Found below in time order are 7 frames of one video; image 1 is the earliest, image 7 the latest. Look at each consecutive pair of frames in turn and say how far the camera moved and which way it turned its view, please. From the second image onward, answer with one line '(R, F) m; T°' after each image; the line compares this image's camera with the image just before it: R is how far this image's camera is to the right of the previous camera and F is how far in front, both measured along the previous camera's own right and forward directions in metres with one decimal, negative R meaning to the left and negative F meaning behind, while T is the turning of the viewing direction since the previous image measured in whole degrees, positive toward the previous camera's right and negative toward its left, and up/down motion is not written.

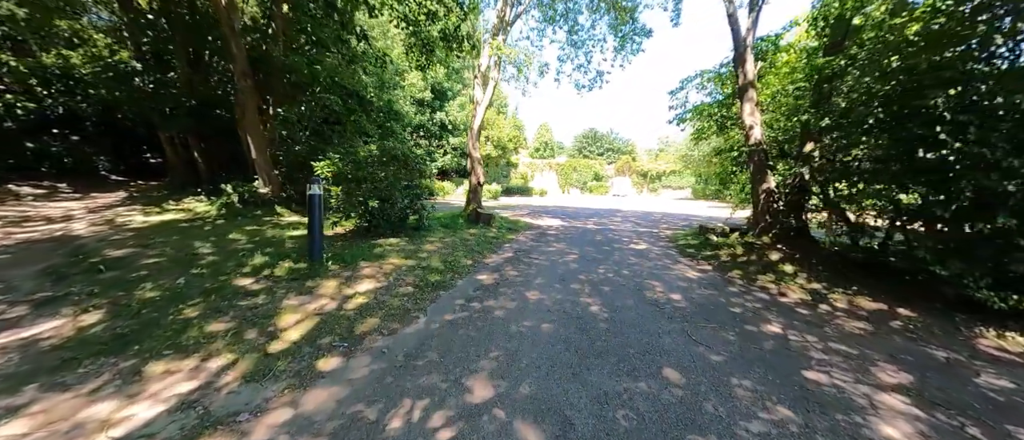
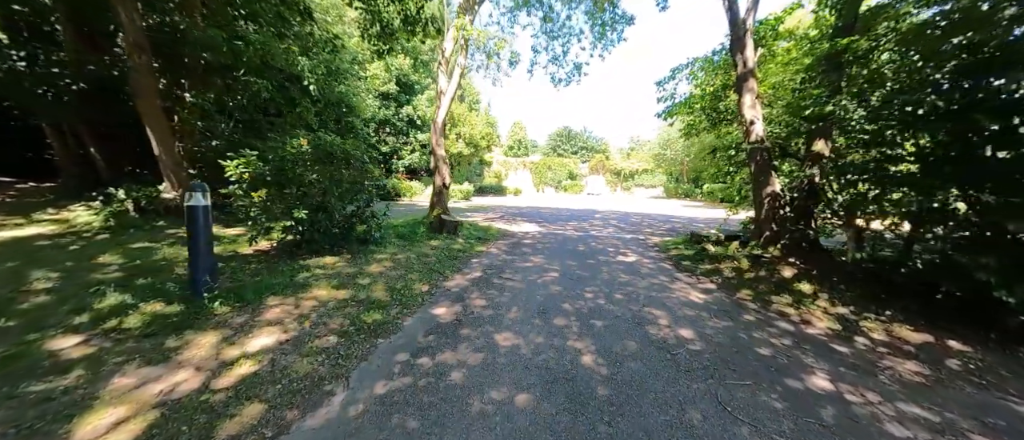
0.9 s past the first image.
(+0.1, +1.1) m; +4°
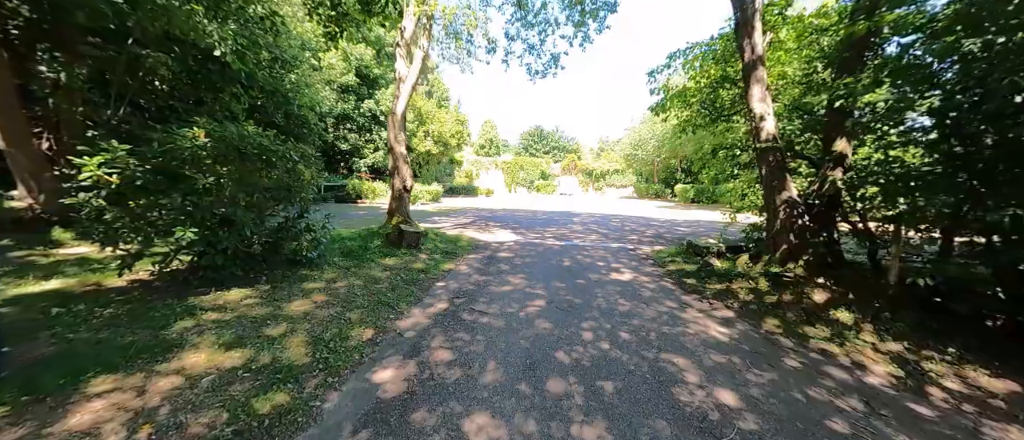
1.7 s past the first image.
(0.0, +1.1) m; +5°
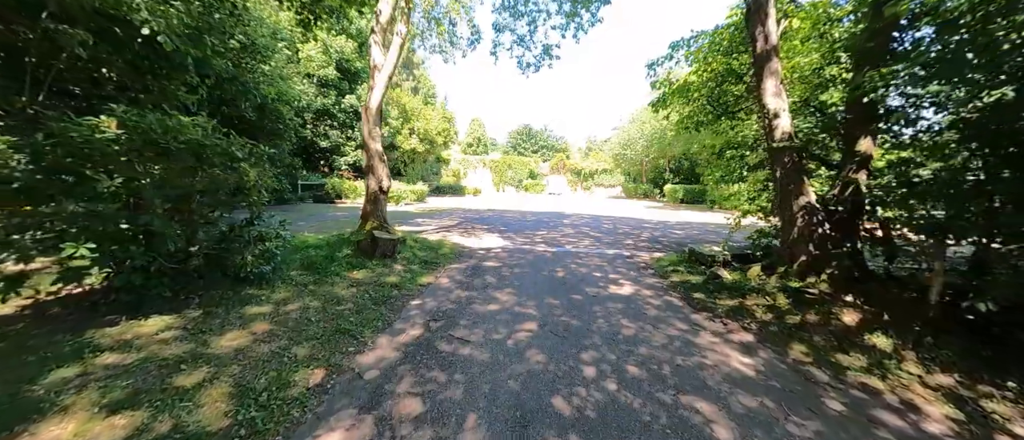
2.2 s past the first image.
(0.0, +0.6) m; +2°
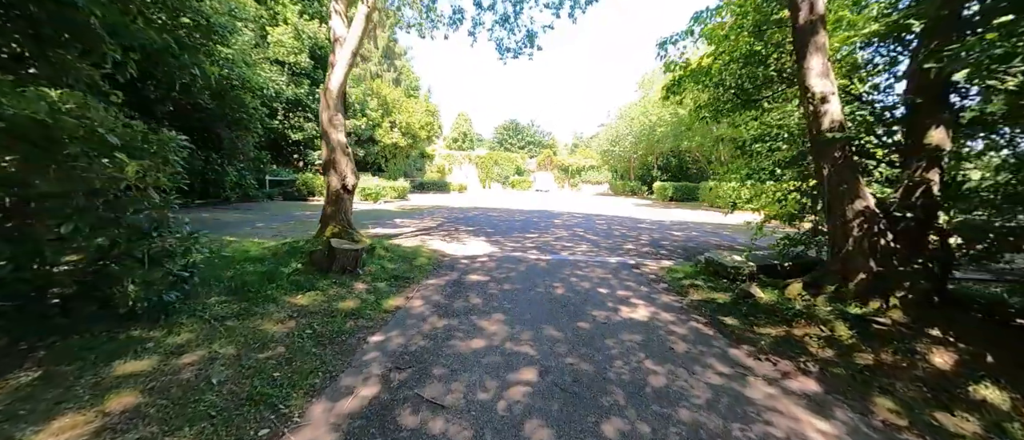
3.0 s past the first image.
(0.0, +0.9) m; +2°
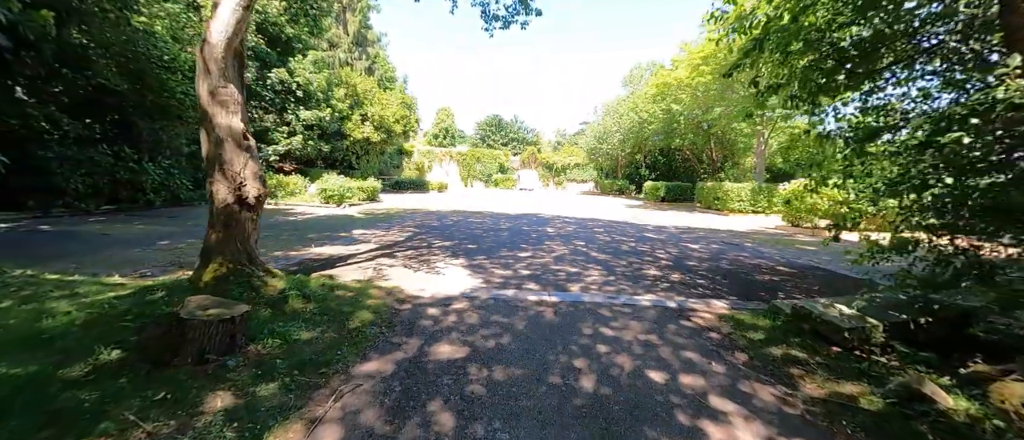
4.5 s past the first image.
(-0.1, +1.8) m; +3°
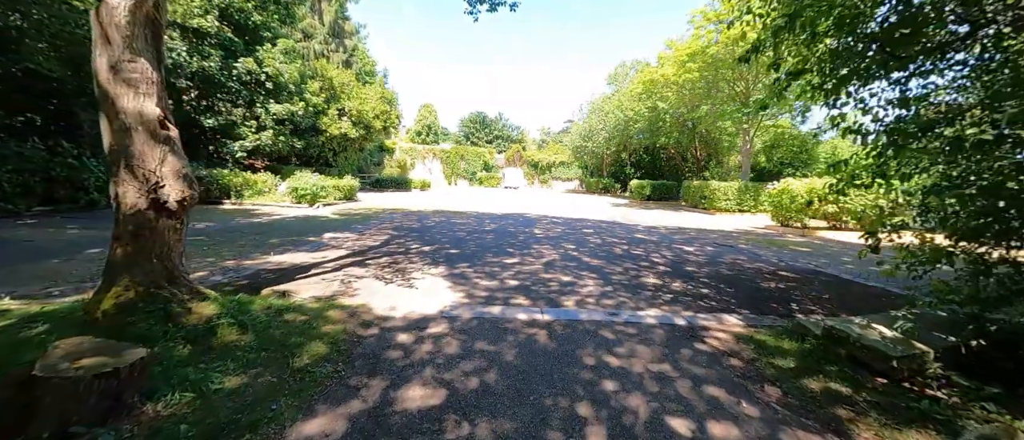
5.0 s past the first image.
(0.0, +0.6) m; +2°
